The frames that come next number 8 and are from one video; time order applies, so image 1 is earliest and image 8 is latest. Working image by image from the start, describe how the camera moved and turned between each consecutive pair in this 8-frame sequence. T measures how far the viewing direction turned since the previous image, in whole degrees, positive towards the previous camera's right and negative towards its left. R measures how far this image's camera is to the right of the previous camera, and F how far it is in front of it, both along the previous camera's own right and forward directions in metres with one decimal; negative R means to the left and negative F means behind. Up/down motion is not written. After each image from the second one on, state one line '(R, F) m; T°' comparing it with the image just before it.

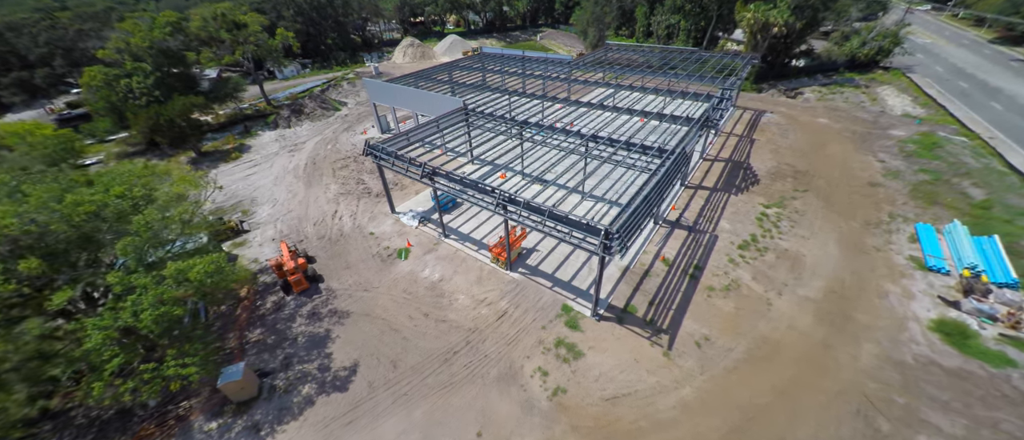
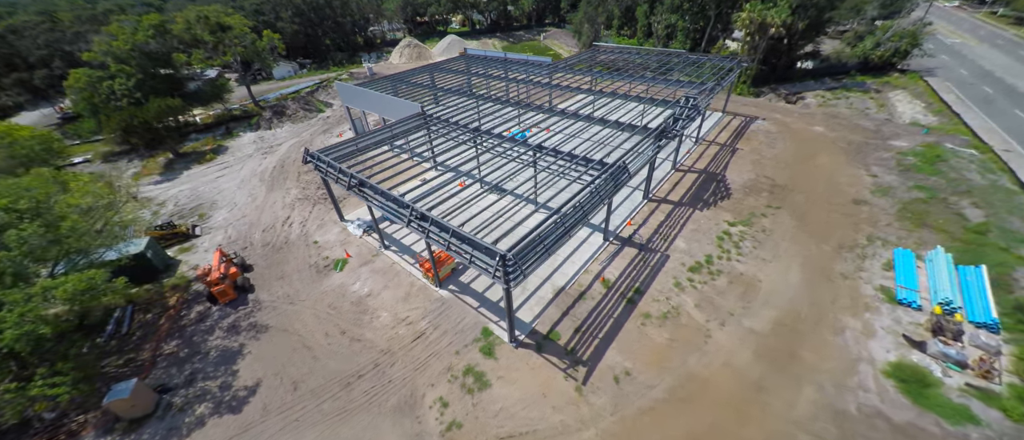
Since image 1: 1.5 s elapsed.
(+3.2, +0.7) m; -3°
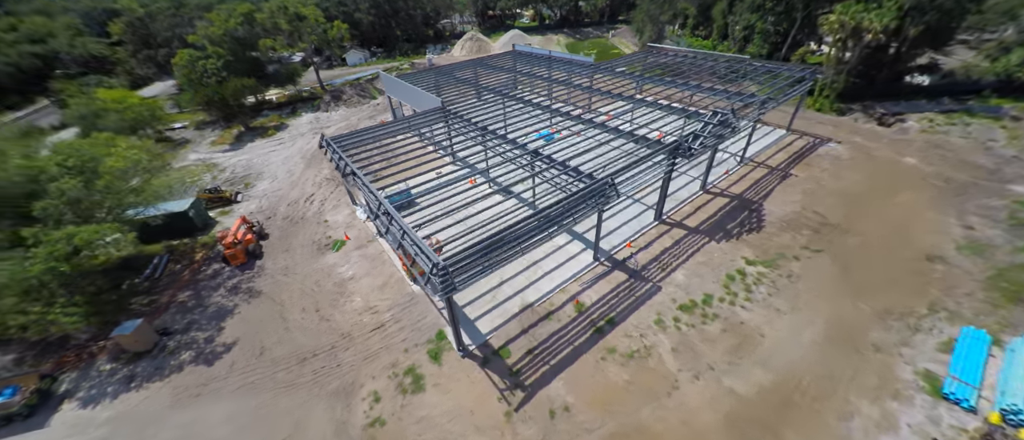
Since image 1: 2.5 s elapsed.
(+2.9, +0.7) m; -10°
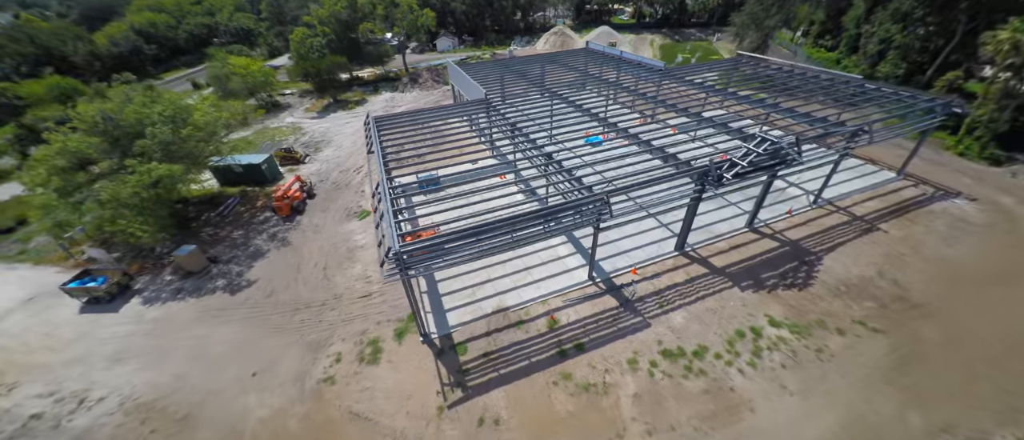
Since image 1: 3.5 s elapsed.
(+2.8, +0.5) m; -12°
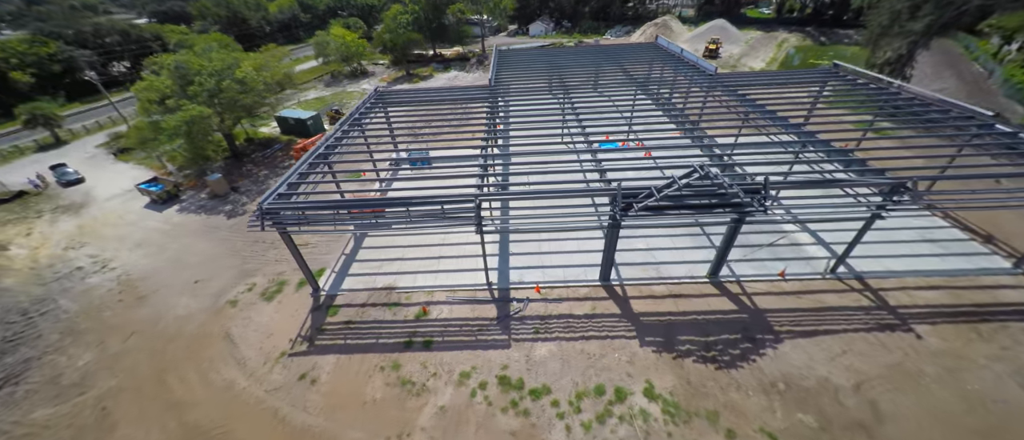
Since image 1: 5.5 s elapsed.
(+6.6, +1.4) m; -17°
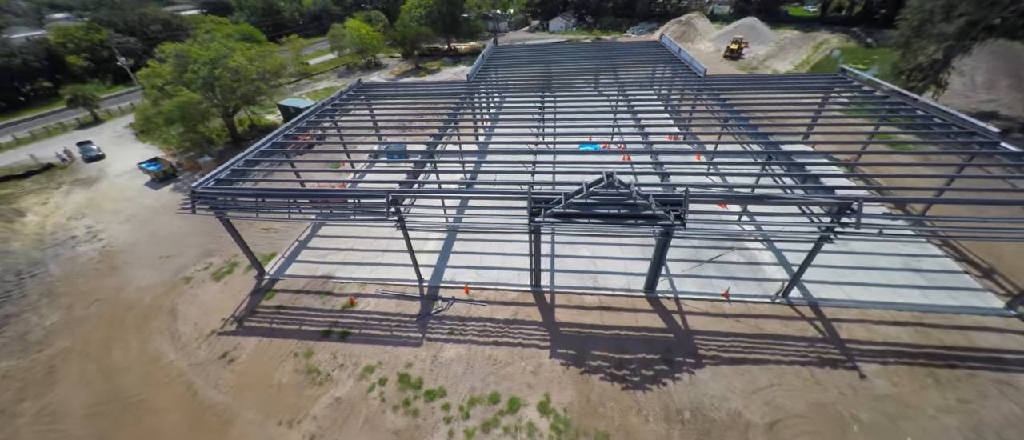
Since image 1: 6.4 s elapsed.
(+3.3, +0.3) m; -5°
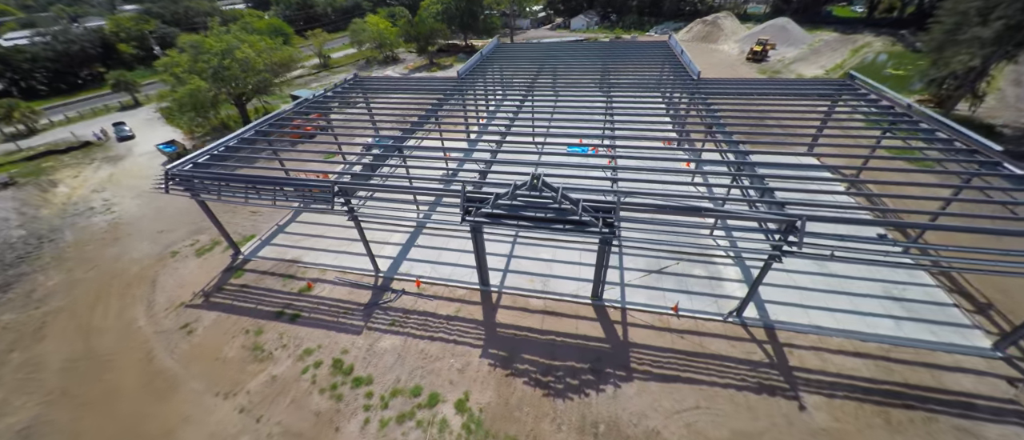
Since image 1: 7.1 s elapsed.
(+2.5, +0.1) m; -5°
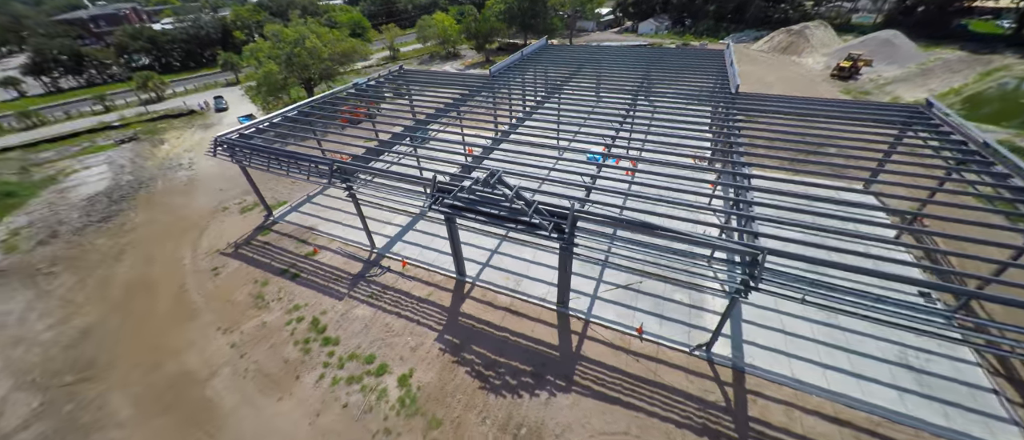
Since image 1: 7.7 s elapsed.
(+2.6, 0.0) m; -10°
